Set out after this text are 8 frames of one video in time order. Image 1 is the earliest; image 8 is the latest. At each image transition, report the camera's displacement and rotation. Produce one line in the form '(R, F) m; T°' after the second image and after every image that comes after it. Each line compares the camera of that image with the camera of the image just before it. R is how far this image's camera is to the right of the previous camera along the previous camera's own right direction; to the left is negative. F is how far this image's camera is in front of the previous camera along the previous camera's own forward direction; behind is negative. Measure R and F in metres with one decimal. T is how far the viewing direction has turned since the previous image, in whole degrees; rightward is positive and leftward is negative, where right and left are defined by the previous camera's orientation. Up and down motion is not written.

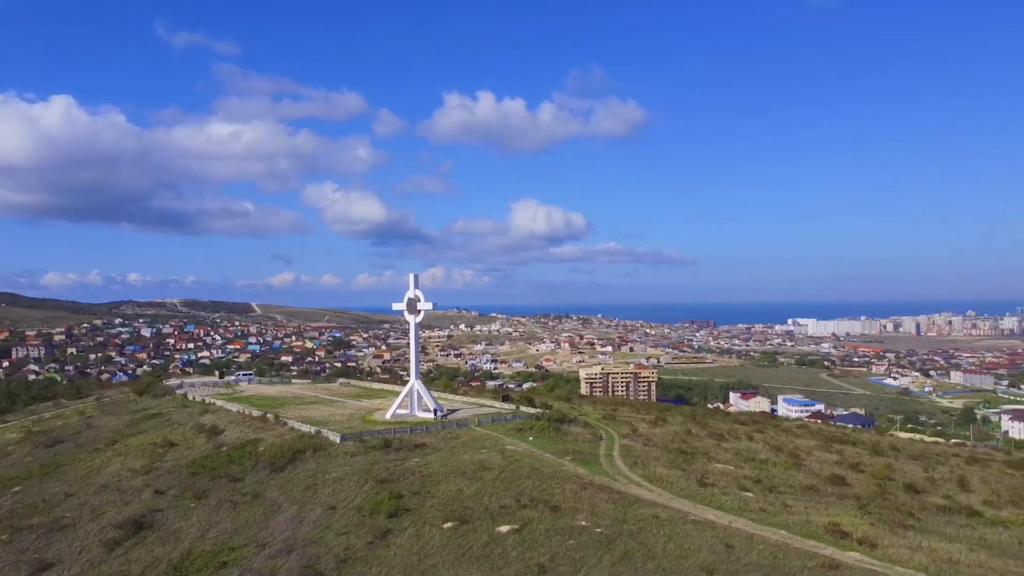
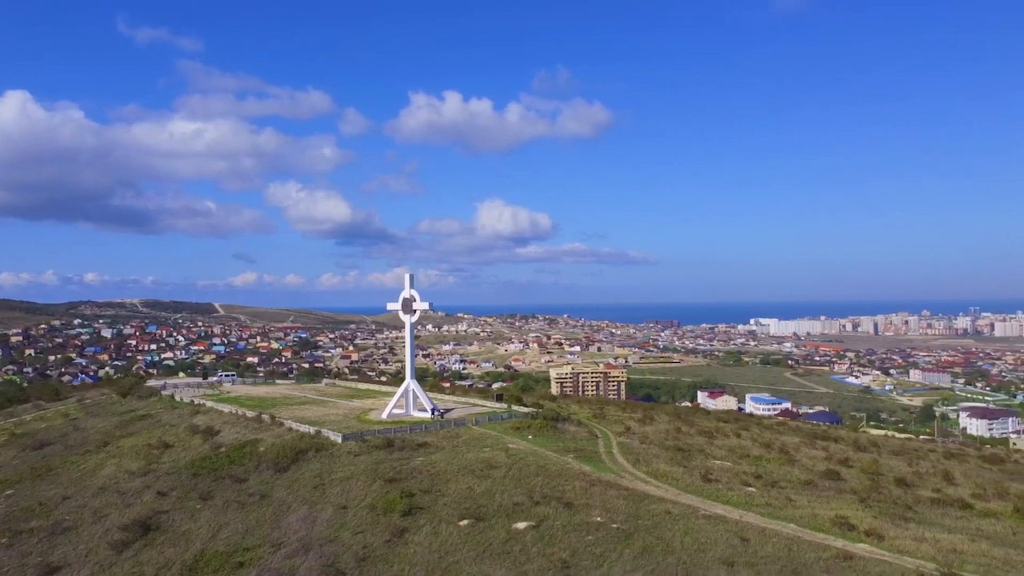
(-0.9, -0.1) m; +2°
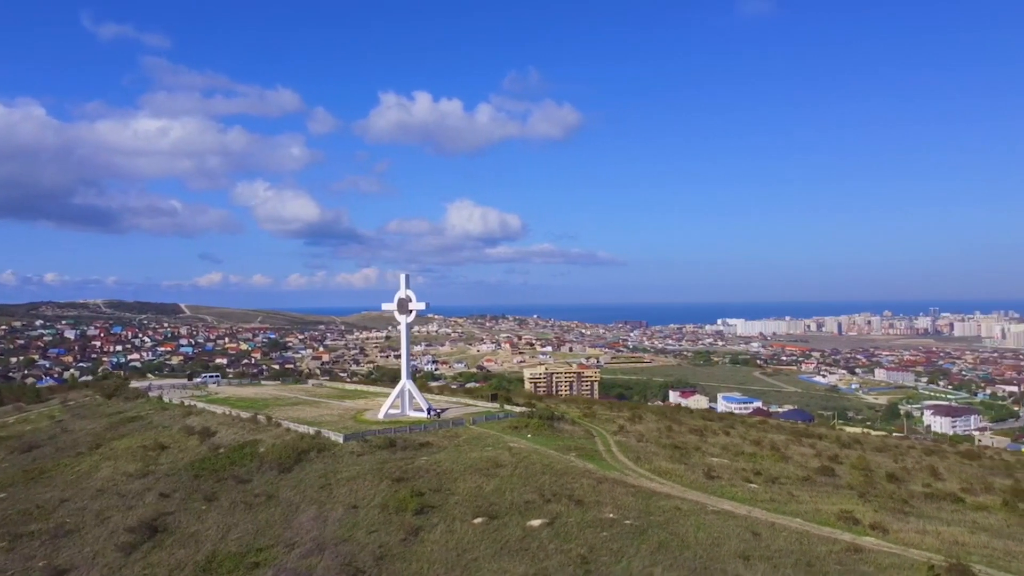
(-0.8, -0.1) m; +2°
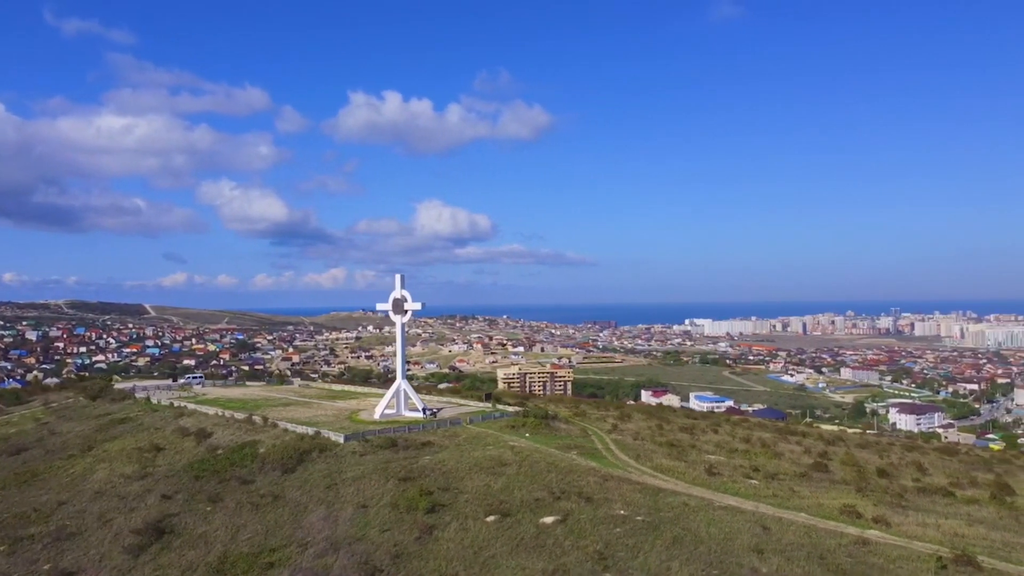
(-0.8, -0.1) m; +2°
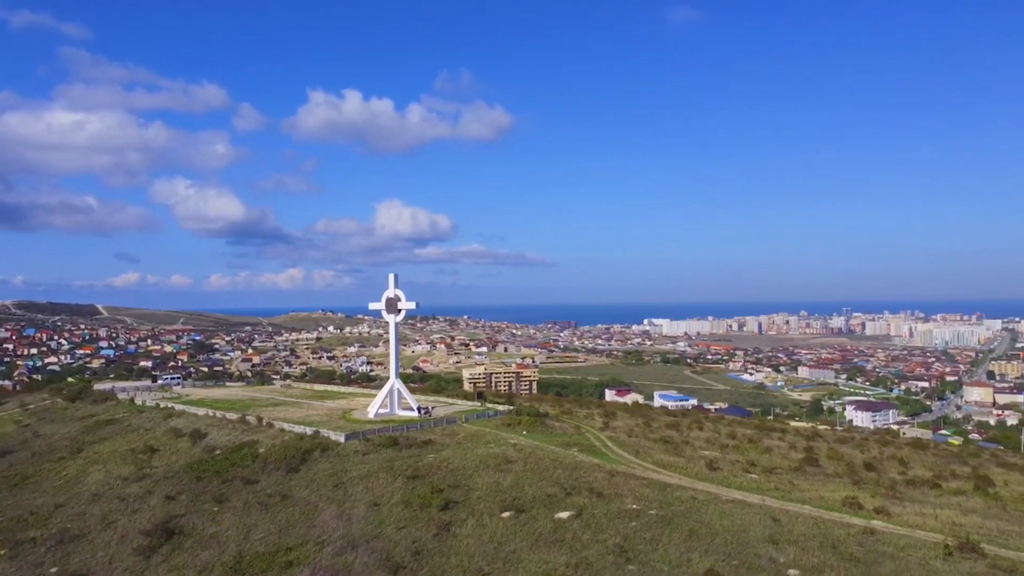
(-1.0, -0.1) m; +2°
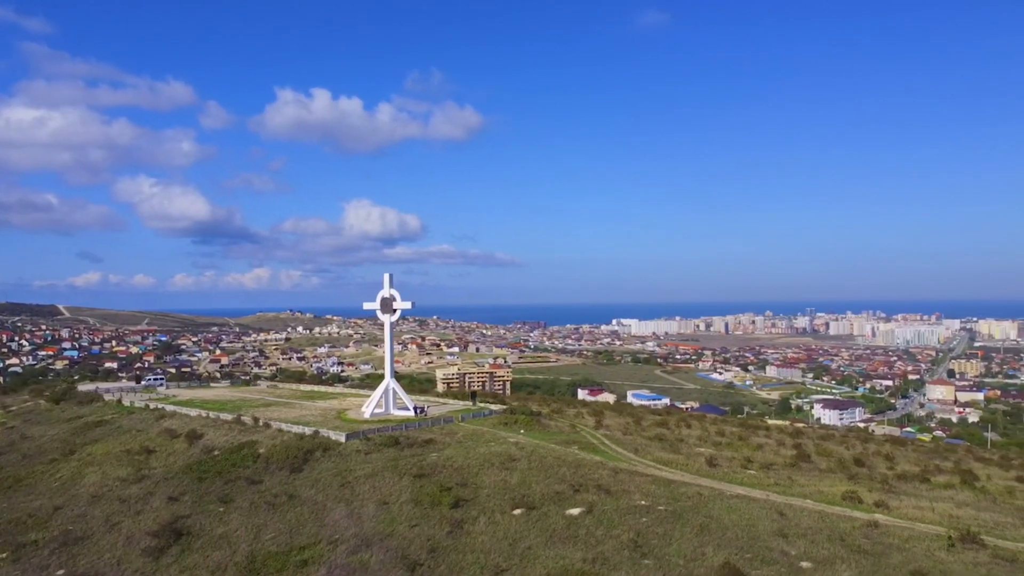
(-0.7, -0.1) m; +2°
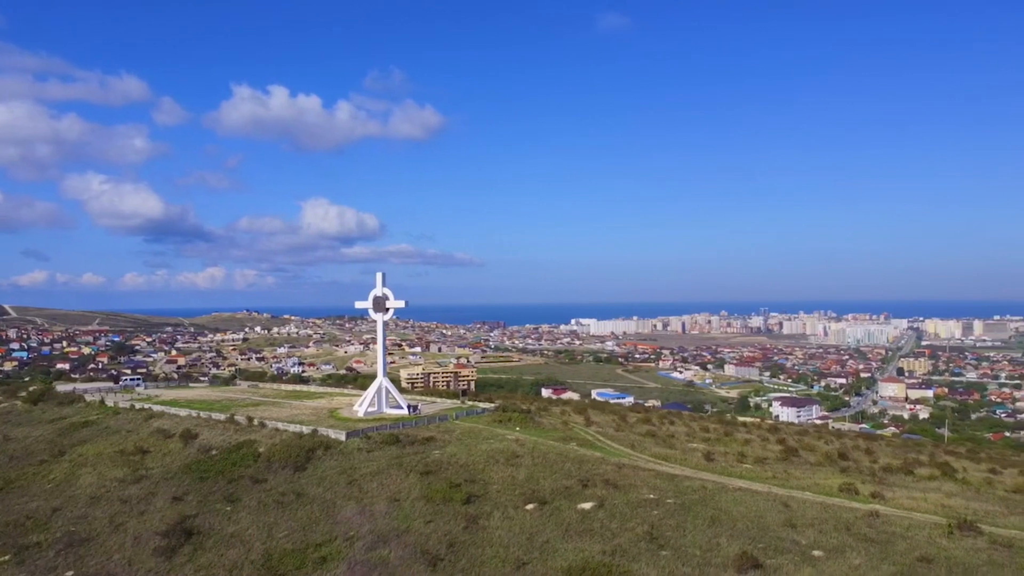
(-1.0, -0.2) m; +2°
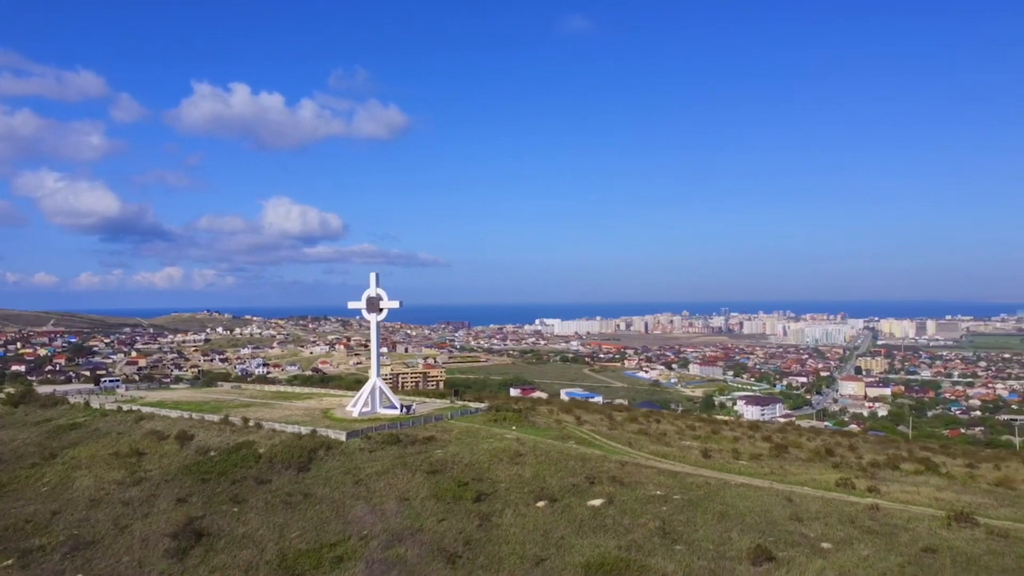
(-0.8, -0.2) m; +2°
